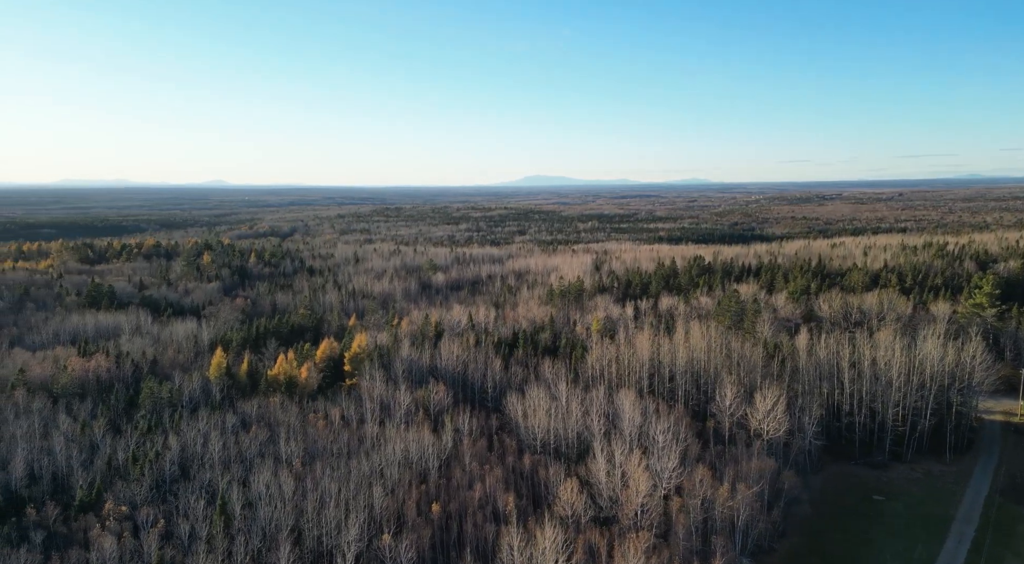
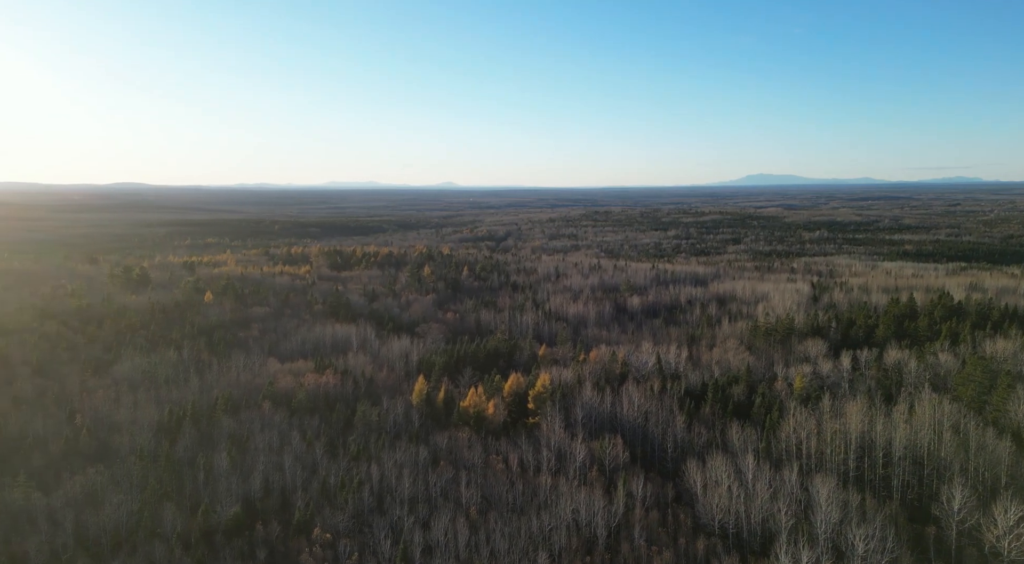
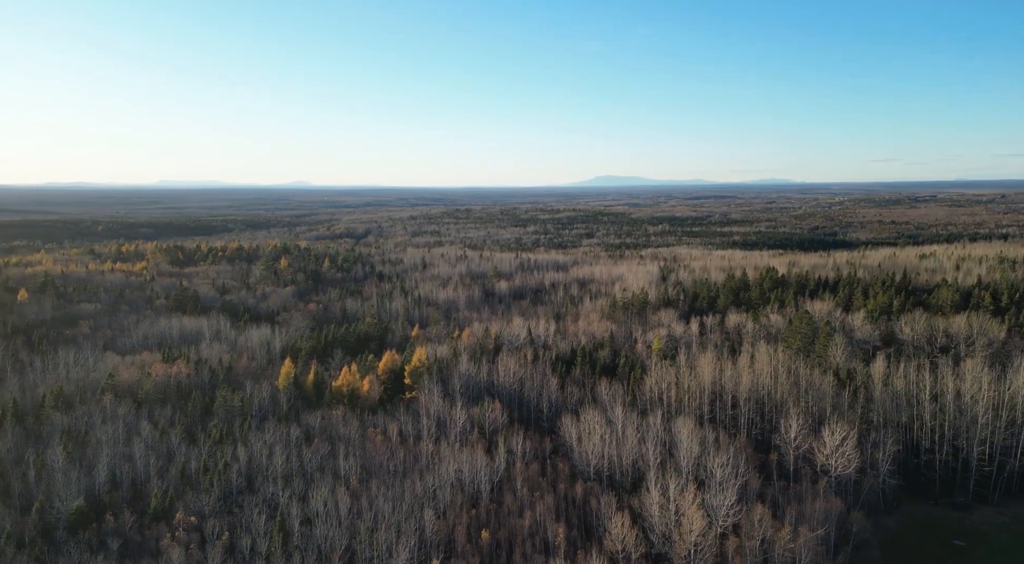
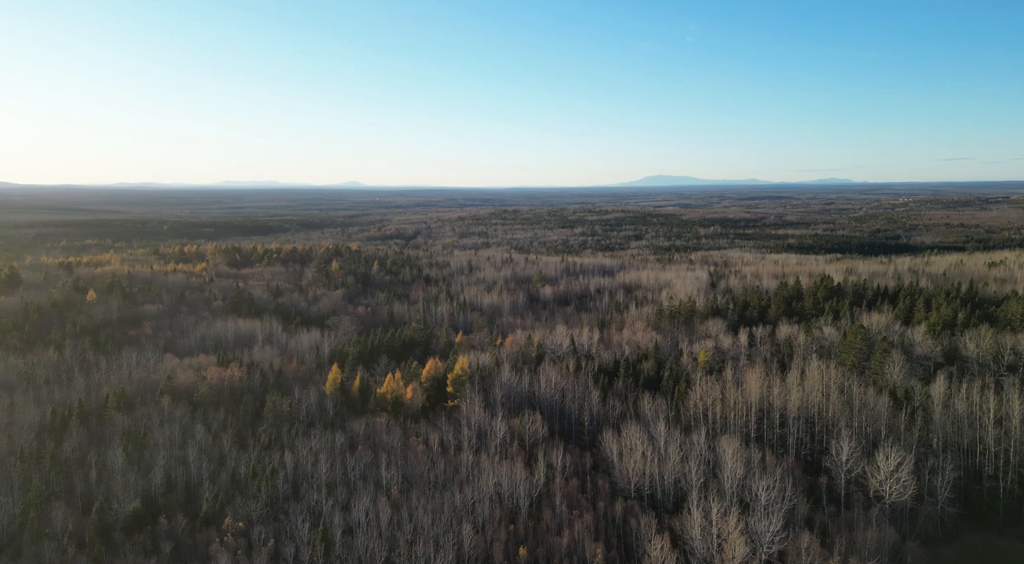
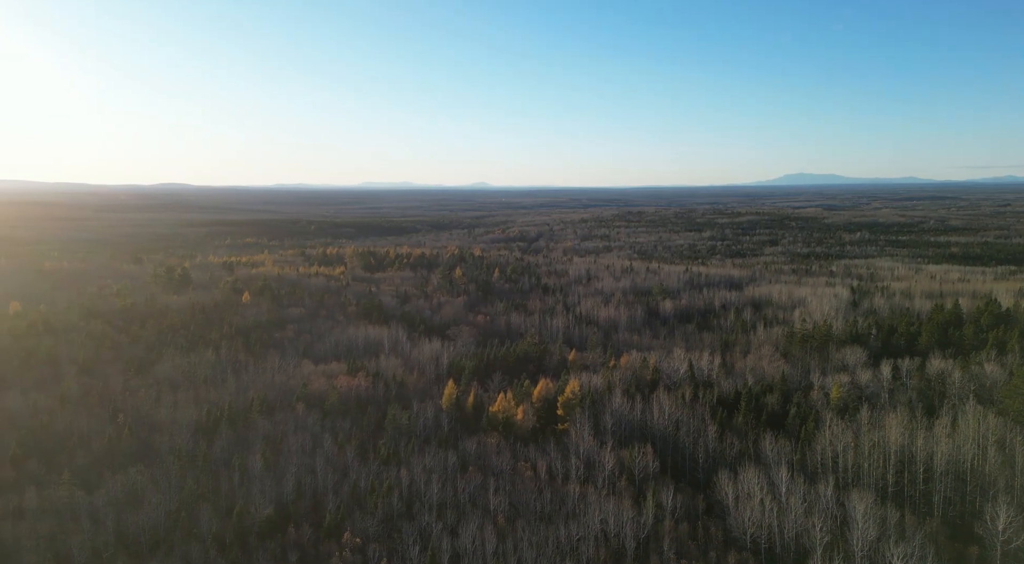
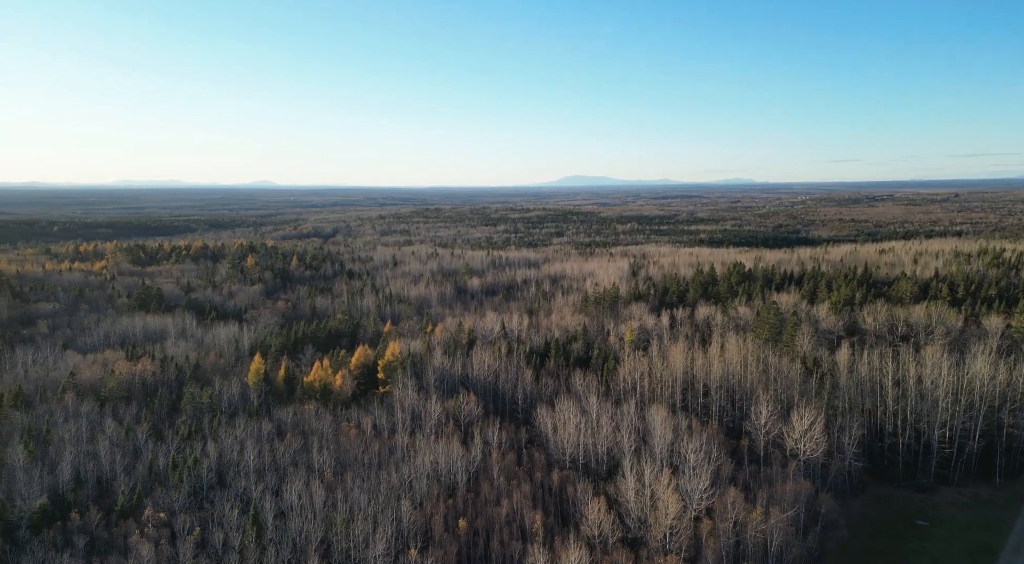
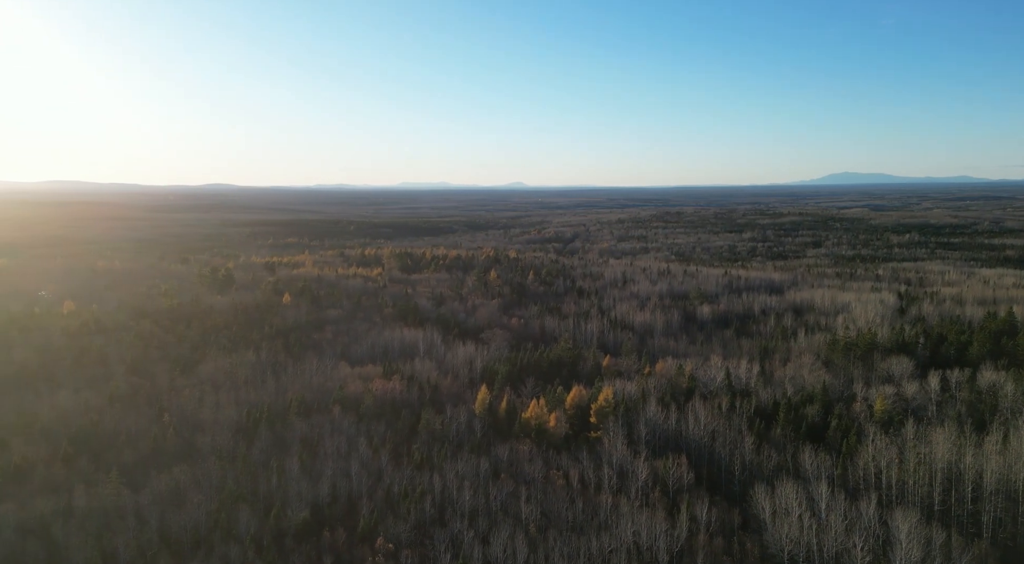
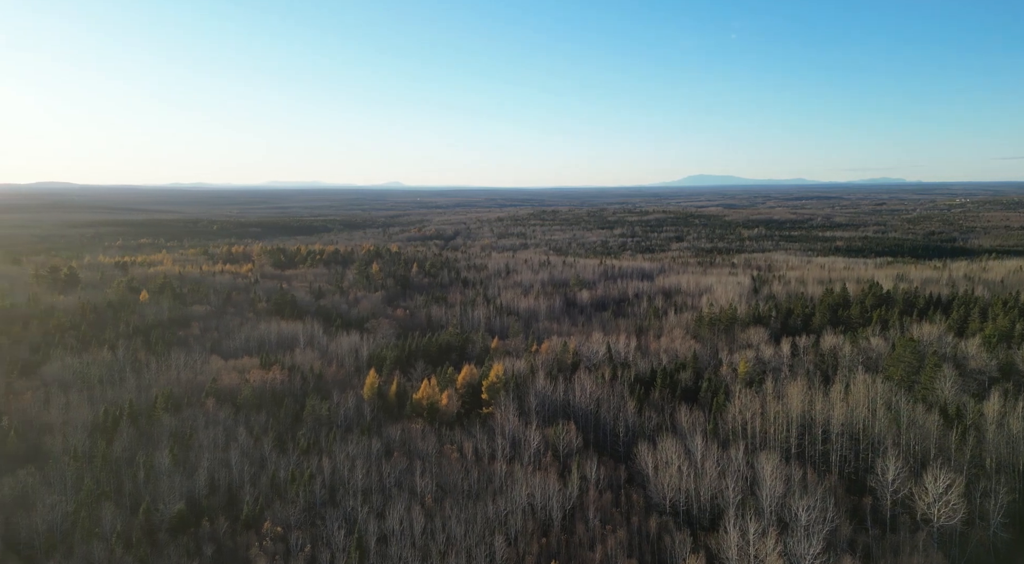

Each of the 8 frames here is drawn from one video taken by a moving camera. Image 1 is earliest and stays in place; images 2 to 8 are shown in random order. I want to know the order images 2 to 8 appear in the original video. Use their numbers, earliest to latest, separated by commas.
6, 3, 4, 8, 2, 5, 7
